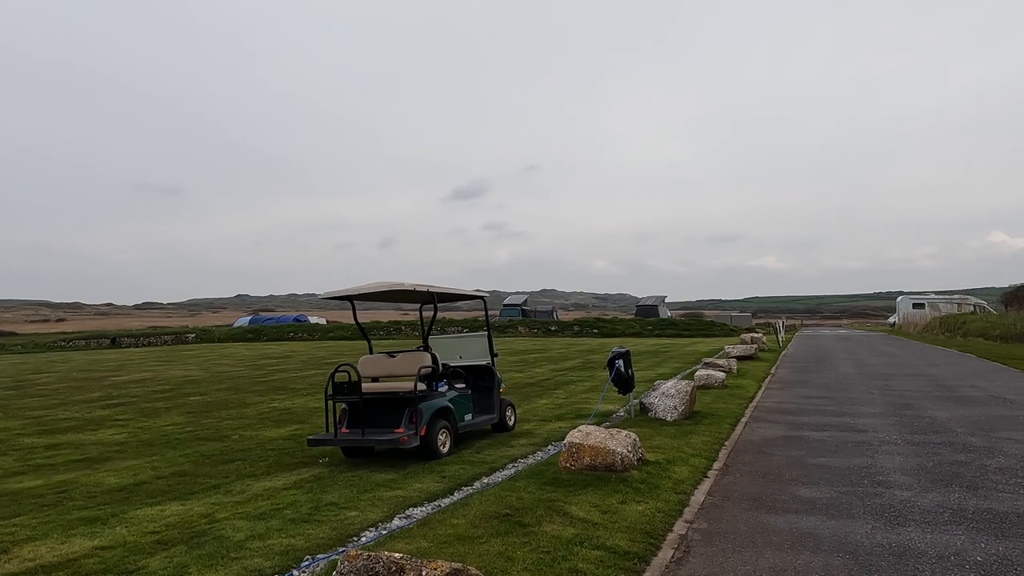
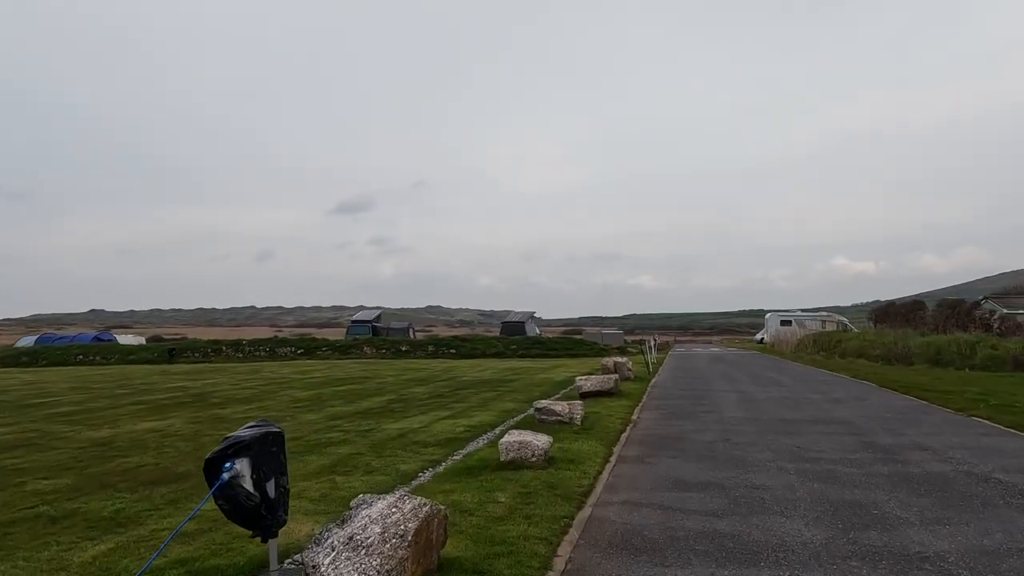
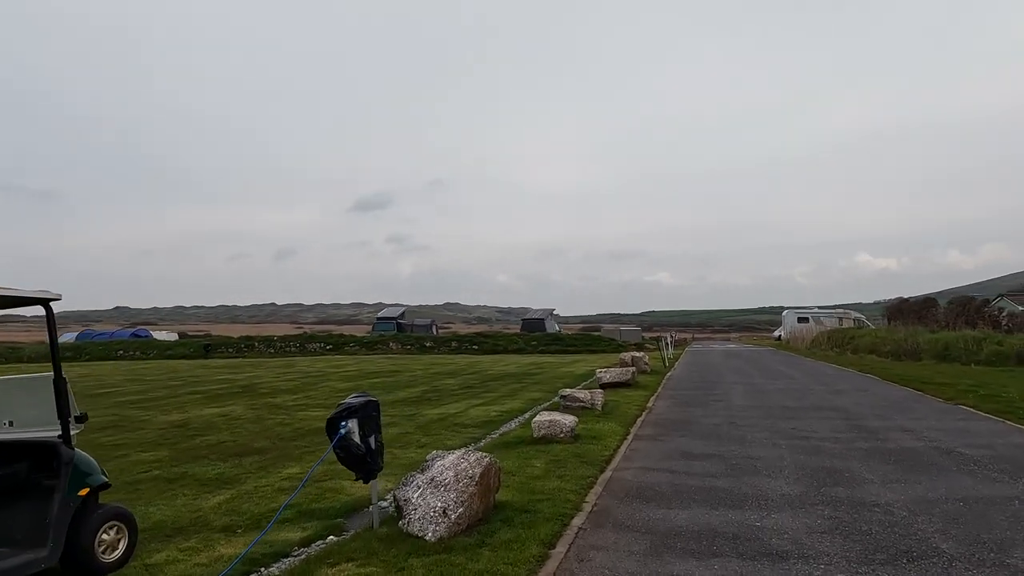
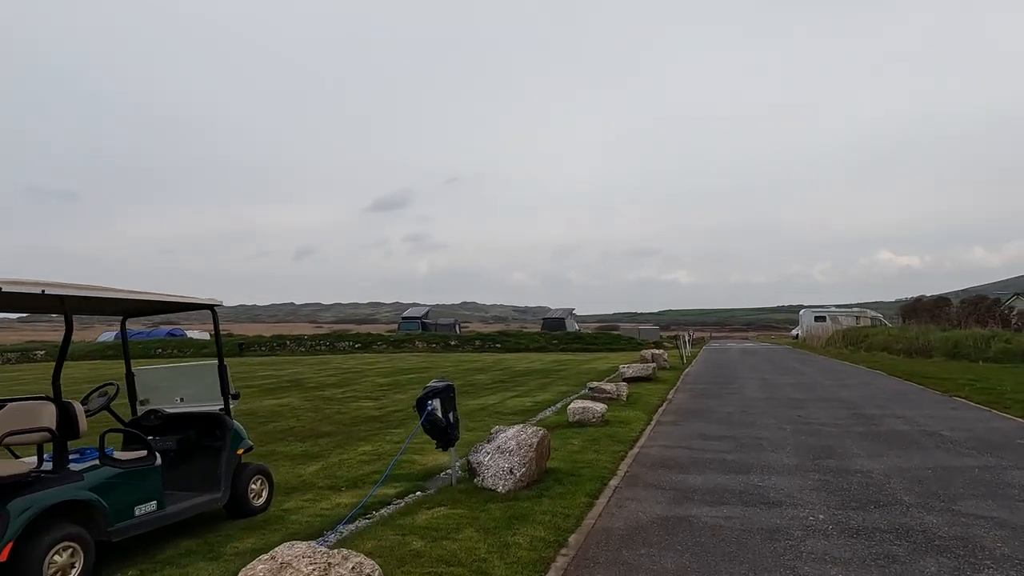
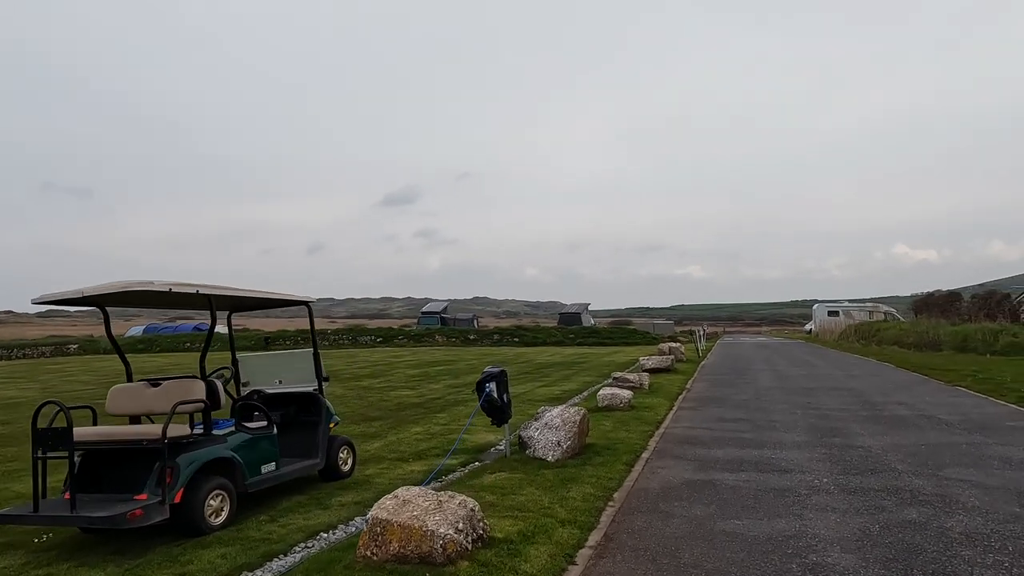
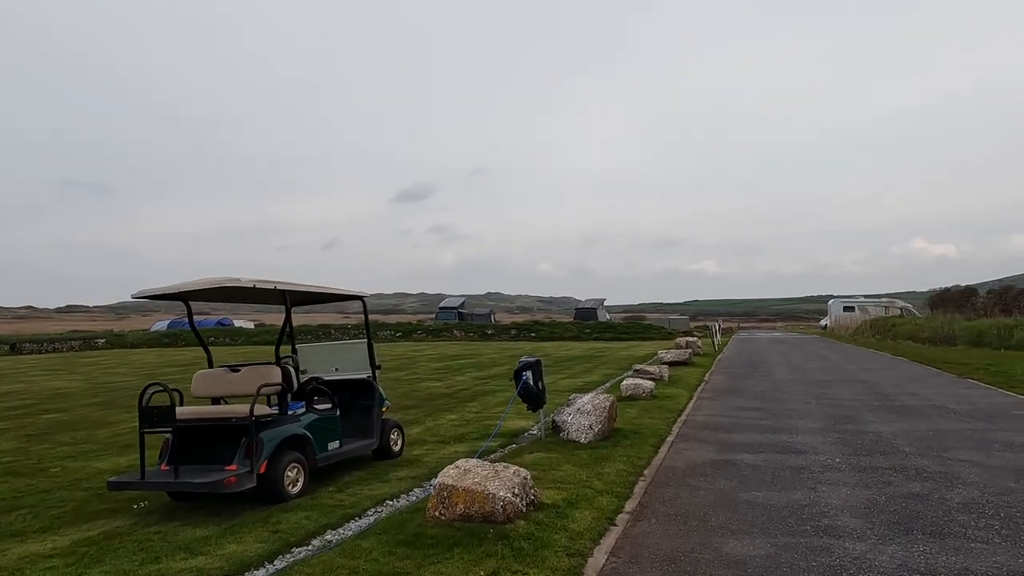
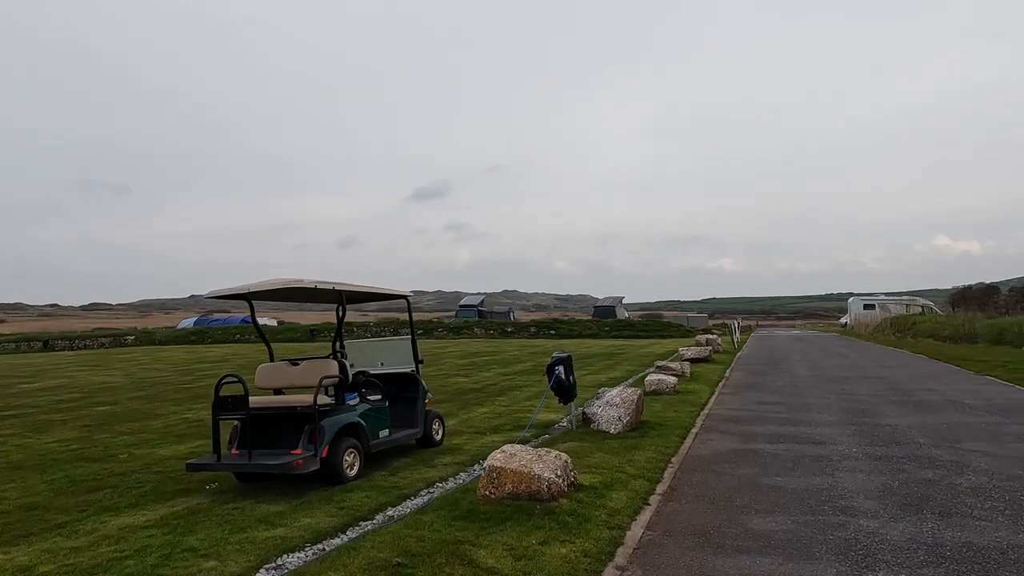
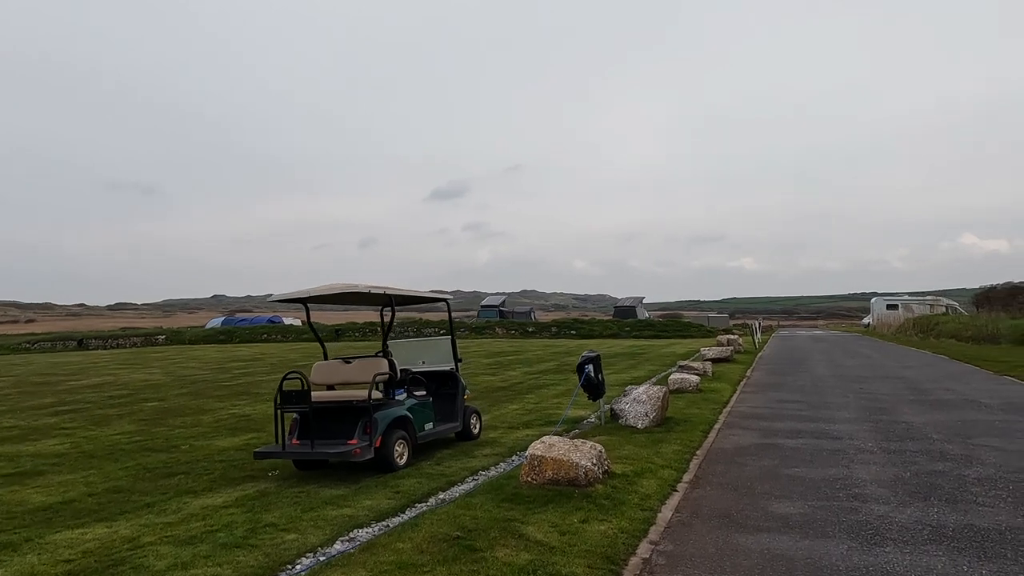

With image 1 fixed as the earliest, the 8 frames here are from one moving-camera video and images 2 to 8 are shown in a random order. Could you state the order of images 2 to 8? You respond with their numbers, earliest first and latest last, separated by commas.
8, 7, 6, 5, 4, 3, 2
